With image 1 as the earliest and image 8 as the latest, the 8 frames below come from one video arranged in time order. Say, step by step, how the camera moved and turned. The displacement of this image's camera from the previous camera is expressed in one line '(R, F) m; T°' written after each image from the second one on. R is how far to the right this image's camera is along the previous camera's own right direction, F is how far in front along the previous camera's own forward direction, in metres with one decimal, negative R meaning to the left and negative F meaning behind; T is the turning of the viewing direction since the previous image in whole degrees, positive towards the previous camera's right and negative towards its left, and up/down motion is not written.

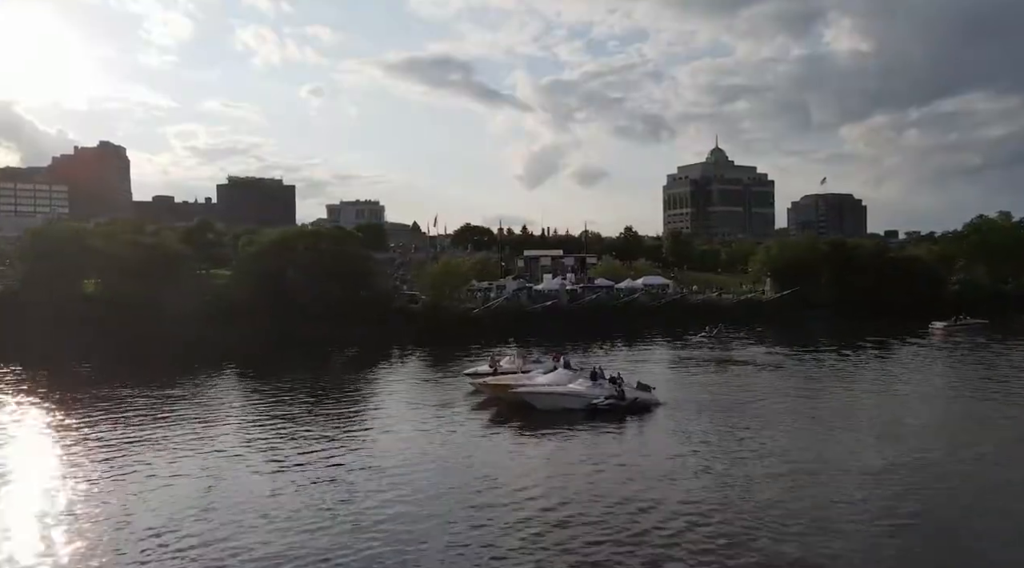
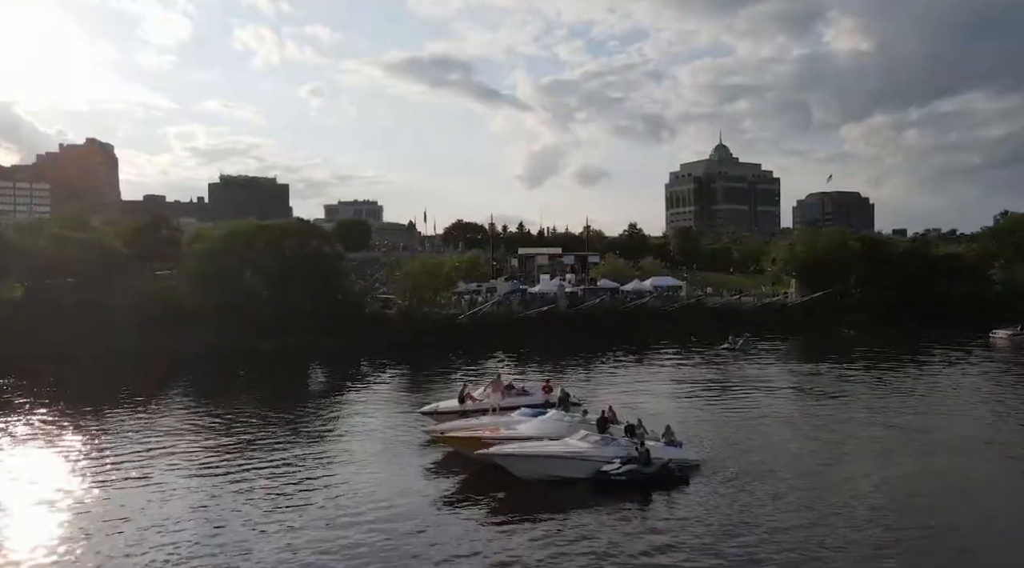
(+0.9, +10.5) m; 0°
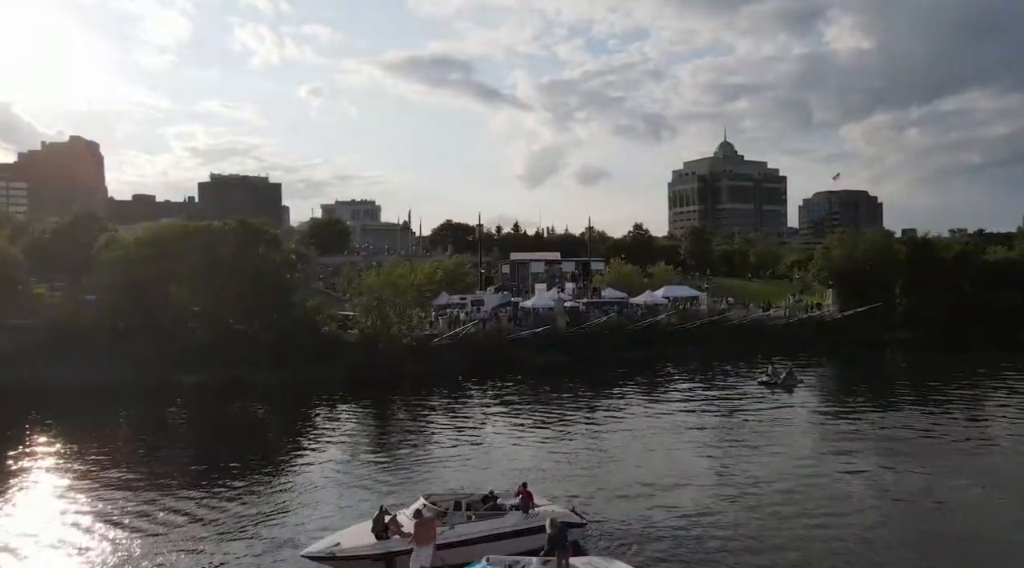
(+0.9, +12.0) m; 0°
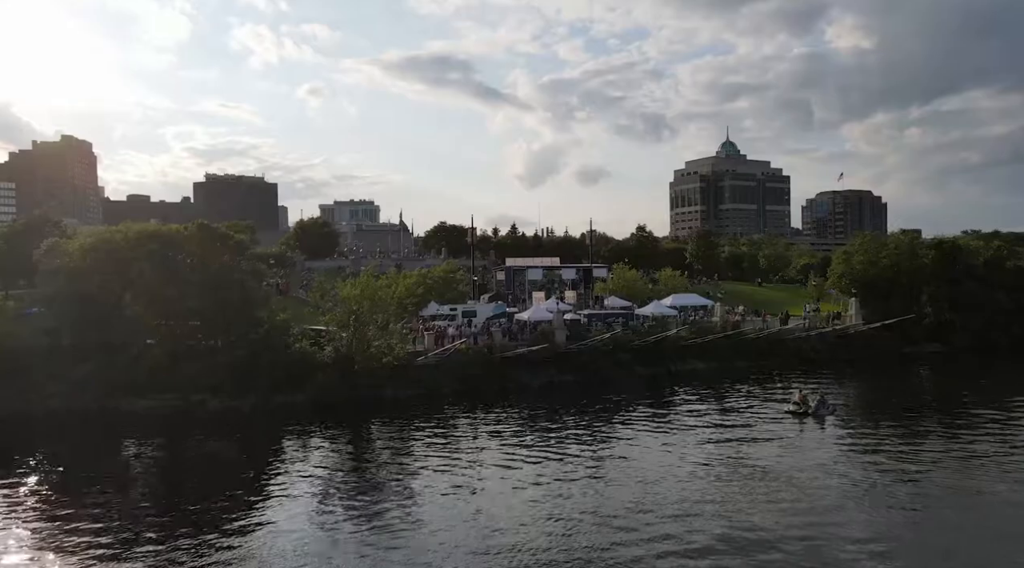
(+0.4, +5.8) m; 0°
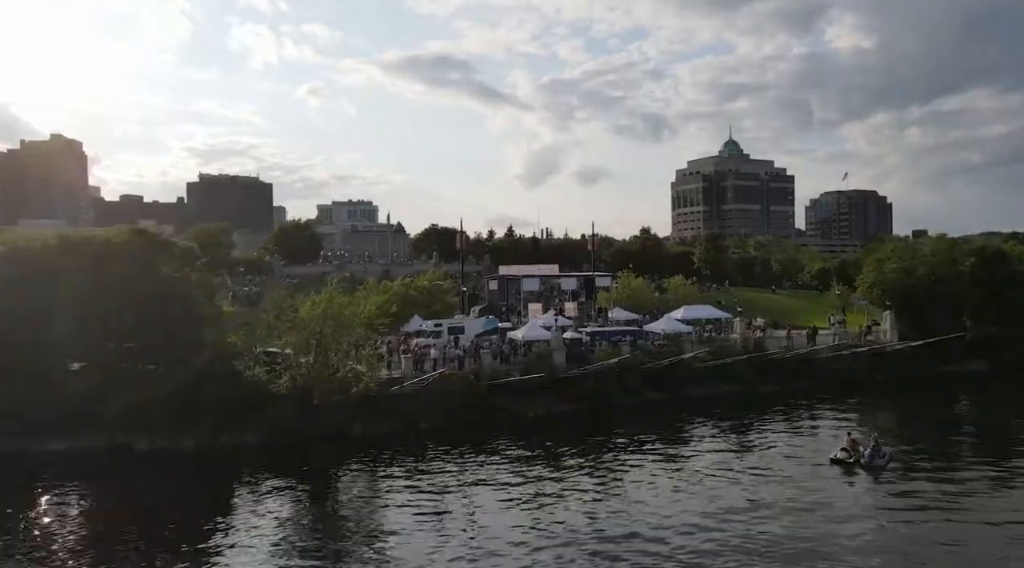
(+0.5, +7.2) m; 0°
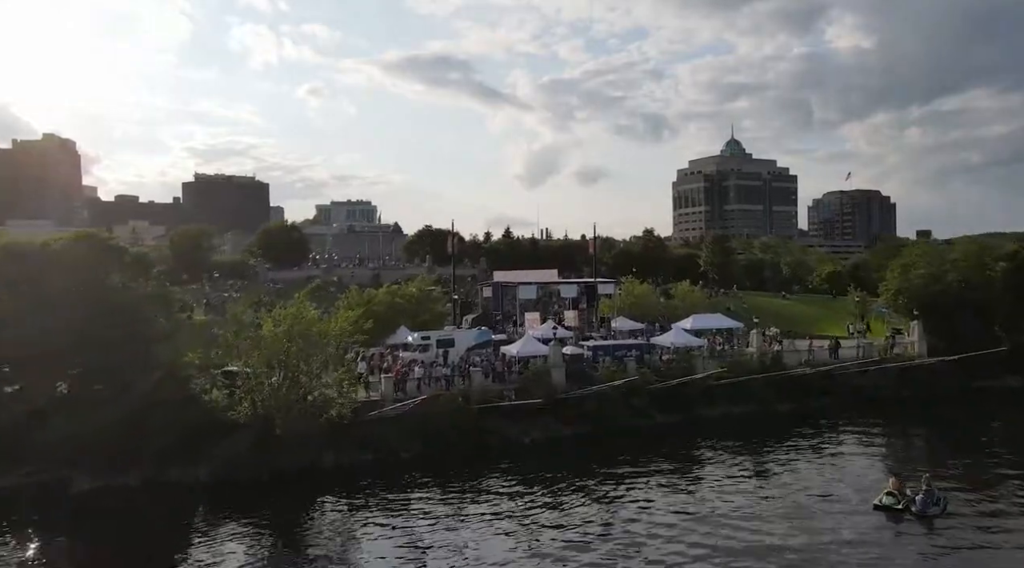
(+0.3, +4.8) m; 0°
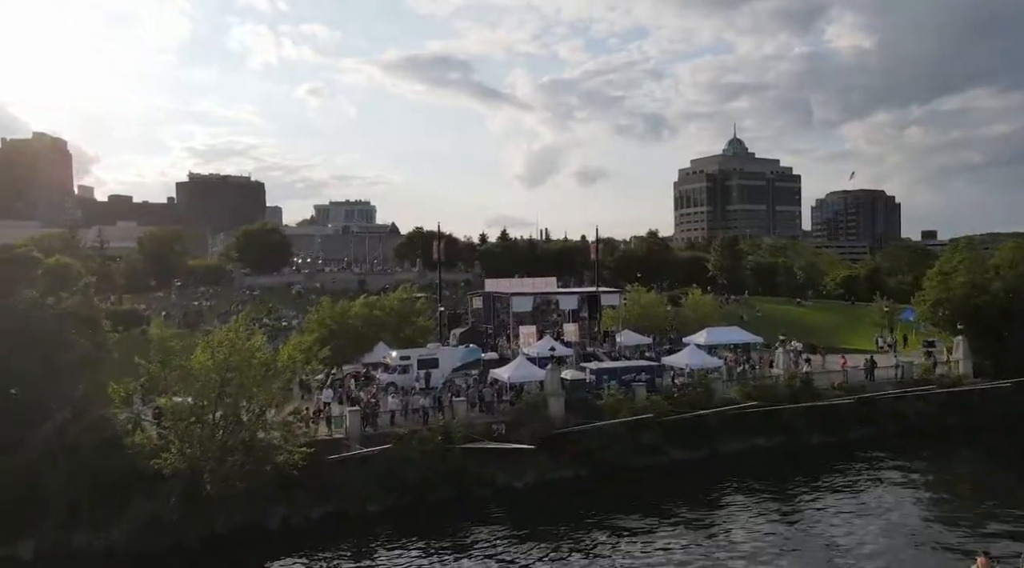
(+0.5, +6.2) m; 0°
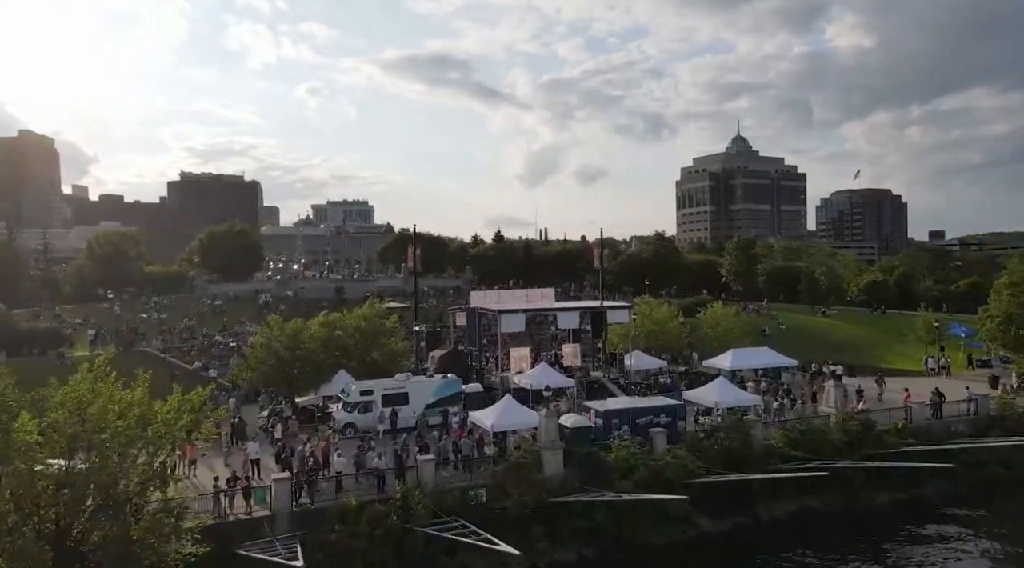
(+0.6, +8.4) m; 0°
